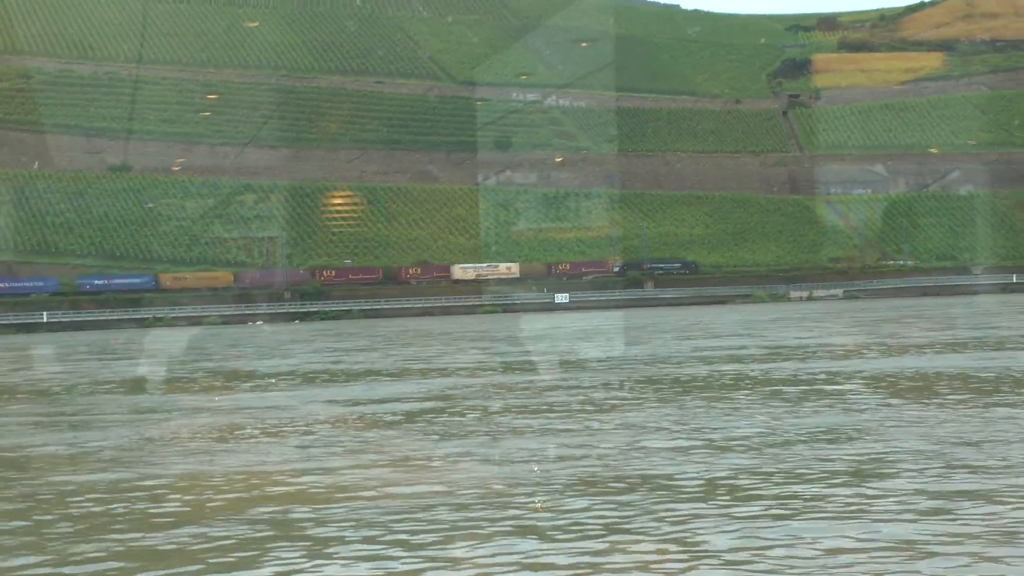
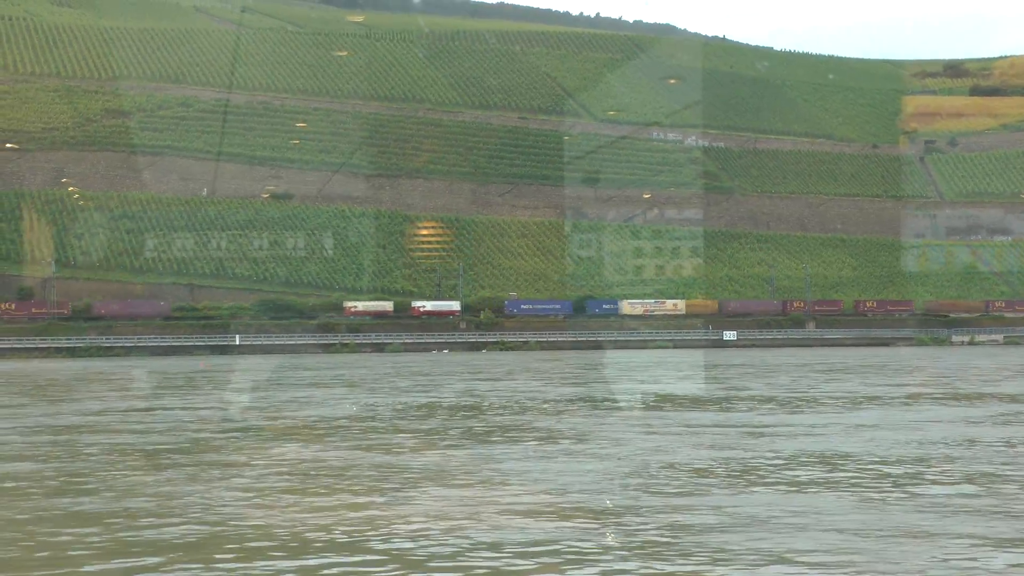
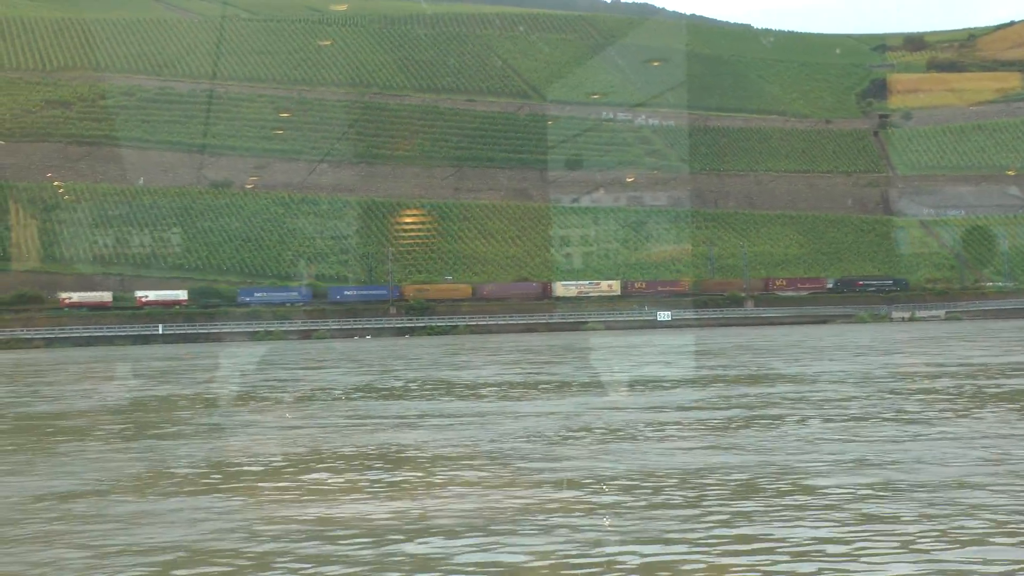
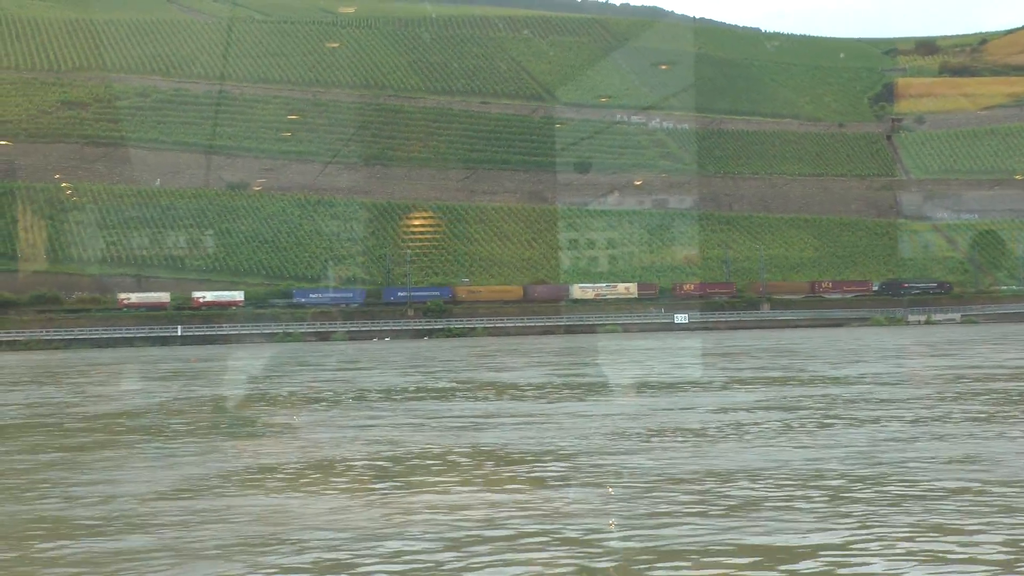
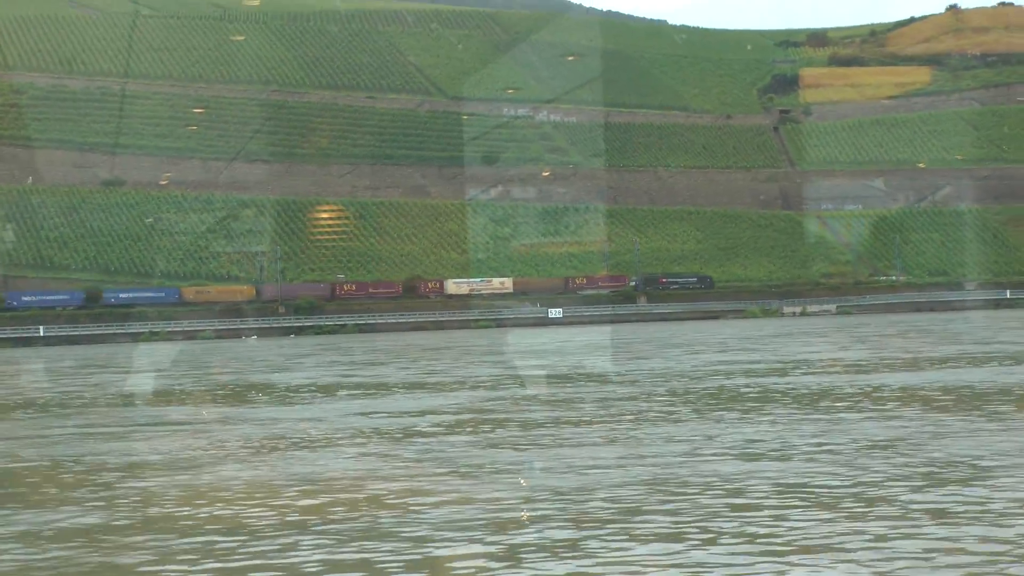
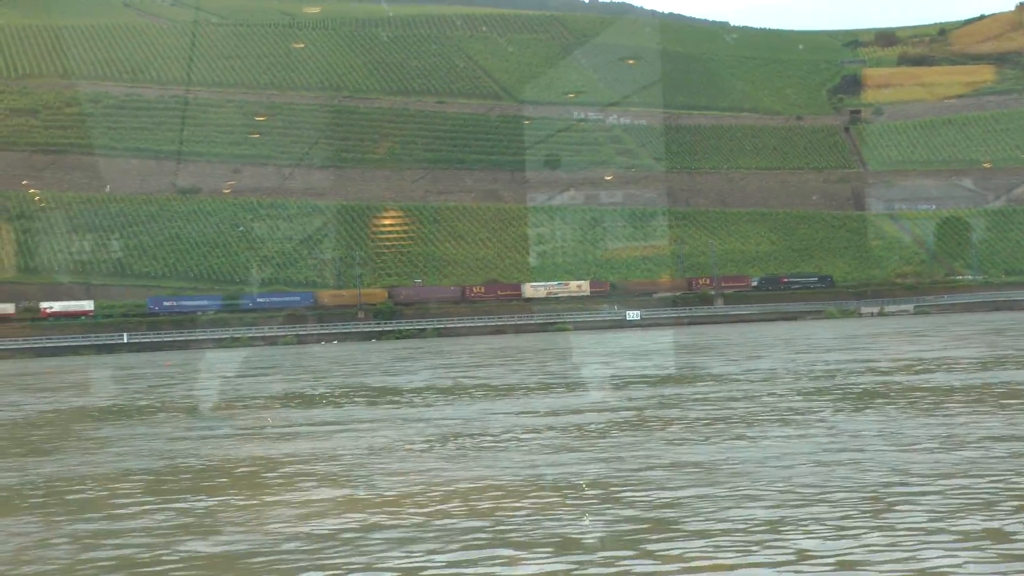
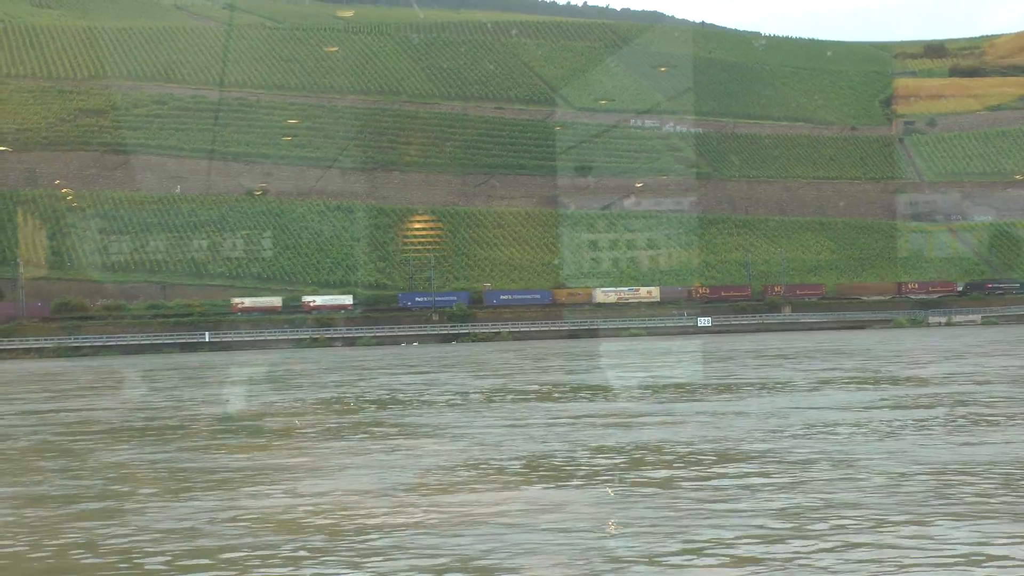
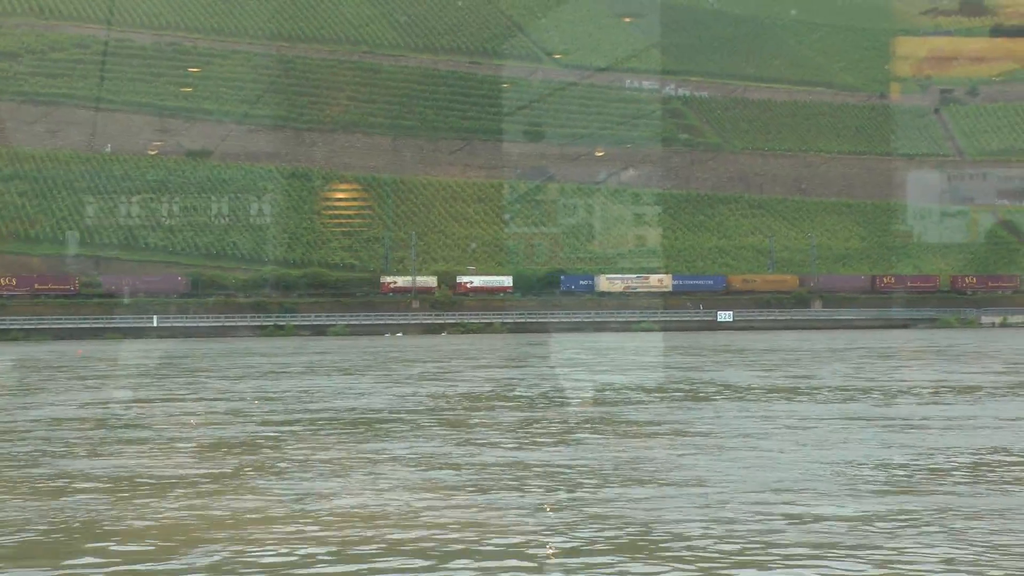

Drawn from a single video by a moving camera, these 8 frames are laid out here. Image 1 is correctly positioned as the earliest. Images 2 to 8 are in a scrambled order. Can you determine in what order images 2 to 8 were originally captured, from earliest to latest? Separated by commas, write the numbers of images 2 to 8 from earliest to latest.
5, 6, 3, 4, 7, 2, 8
